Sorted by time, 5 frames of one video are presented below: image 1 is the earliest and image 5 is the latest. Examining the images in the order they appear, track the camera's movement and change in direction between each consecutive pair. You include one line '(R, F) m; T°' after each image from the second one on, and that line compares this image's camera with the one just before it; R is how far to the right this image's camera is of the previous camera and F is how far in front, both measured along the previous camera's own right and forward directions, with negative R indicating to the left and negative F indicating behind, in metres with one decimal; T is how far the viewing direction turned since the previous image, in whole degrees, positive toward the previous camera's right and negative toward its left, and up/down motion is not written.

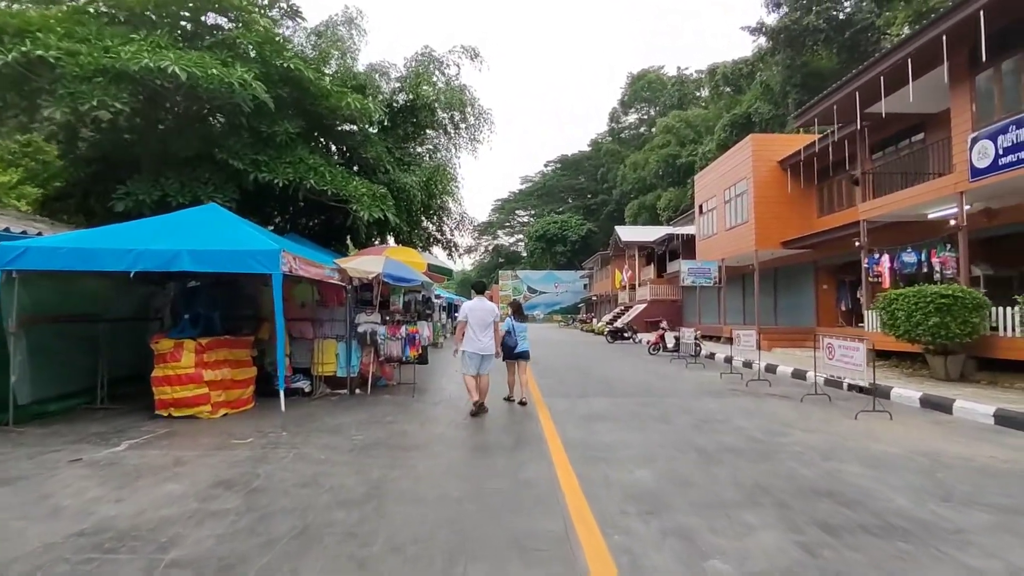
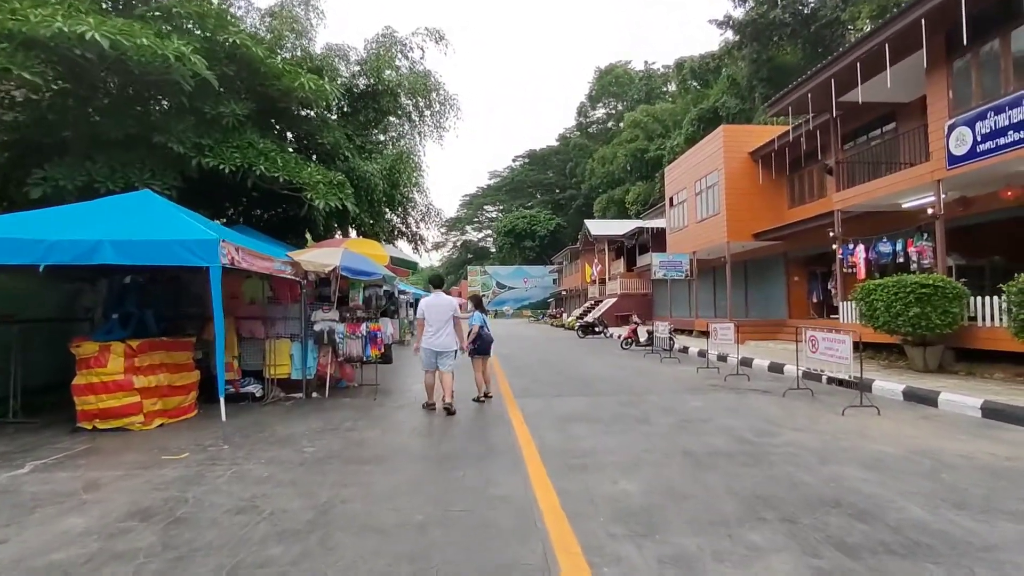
(0.0, +0.7) m; +3°
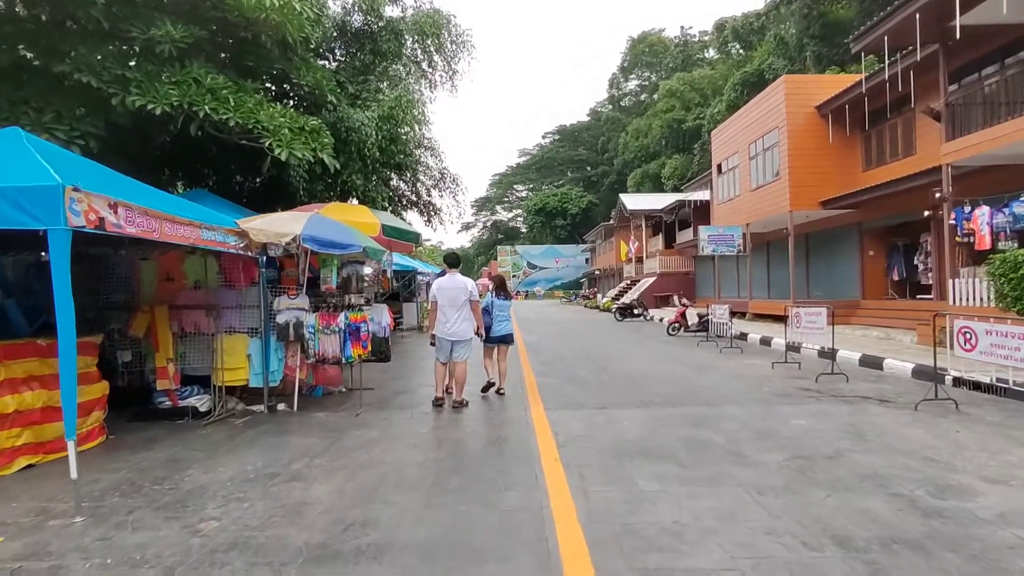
(0.0, +2.8) m; -3°
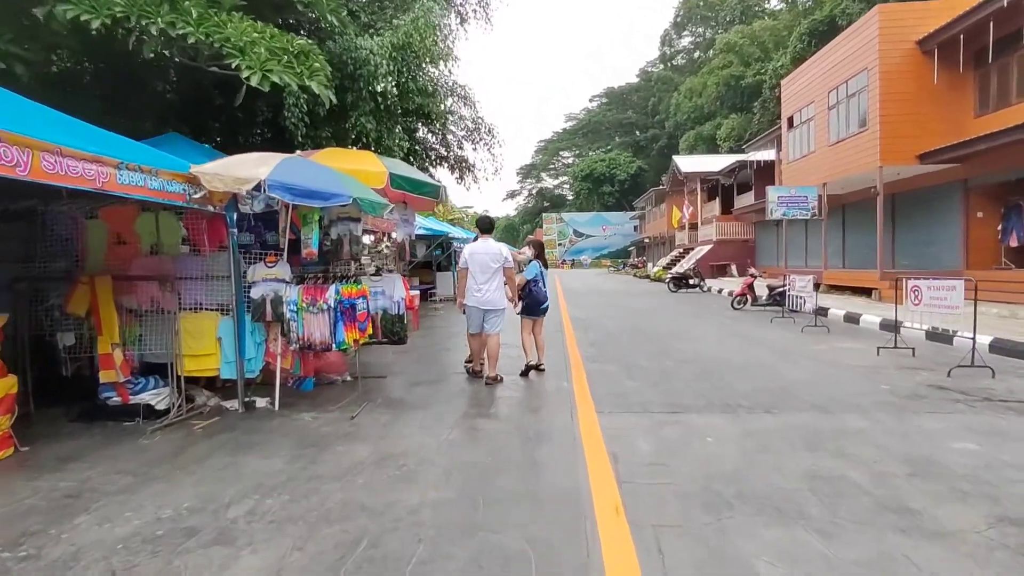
(0.0, +2.0) m; -4°
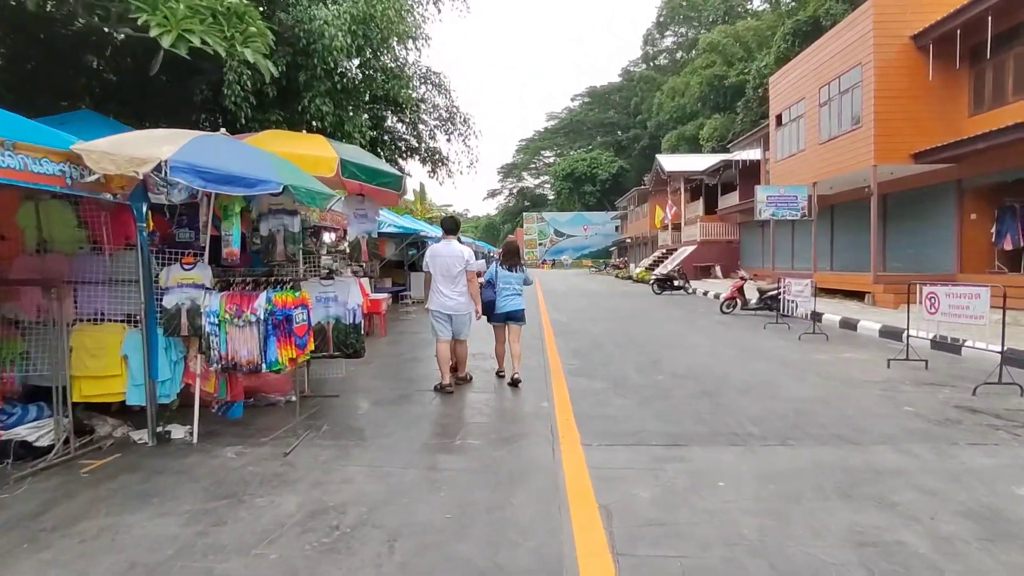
(+0.1, +1.1) m; +2°
